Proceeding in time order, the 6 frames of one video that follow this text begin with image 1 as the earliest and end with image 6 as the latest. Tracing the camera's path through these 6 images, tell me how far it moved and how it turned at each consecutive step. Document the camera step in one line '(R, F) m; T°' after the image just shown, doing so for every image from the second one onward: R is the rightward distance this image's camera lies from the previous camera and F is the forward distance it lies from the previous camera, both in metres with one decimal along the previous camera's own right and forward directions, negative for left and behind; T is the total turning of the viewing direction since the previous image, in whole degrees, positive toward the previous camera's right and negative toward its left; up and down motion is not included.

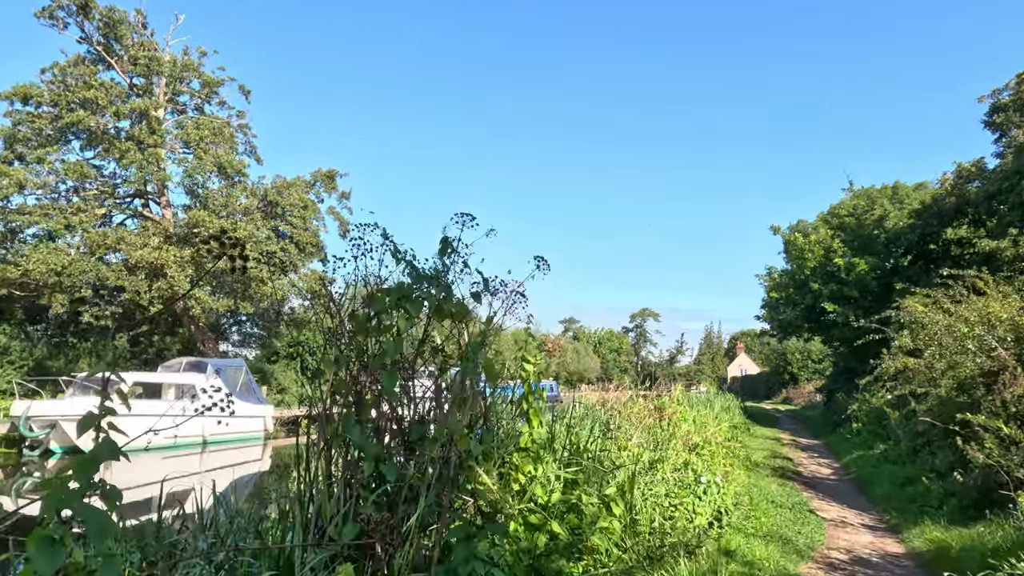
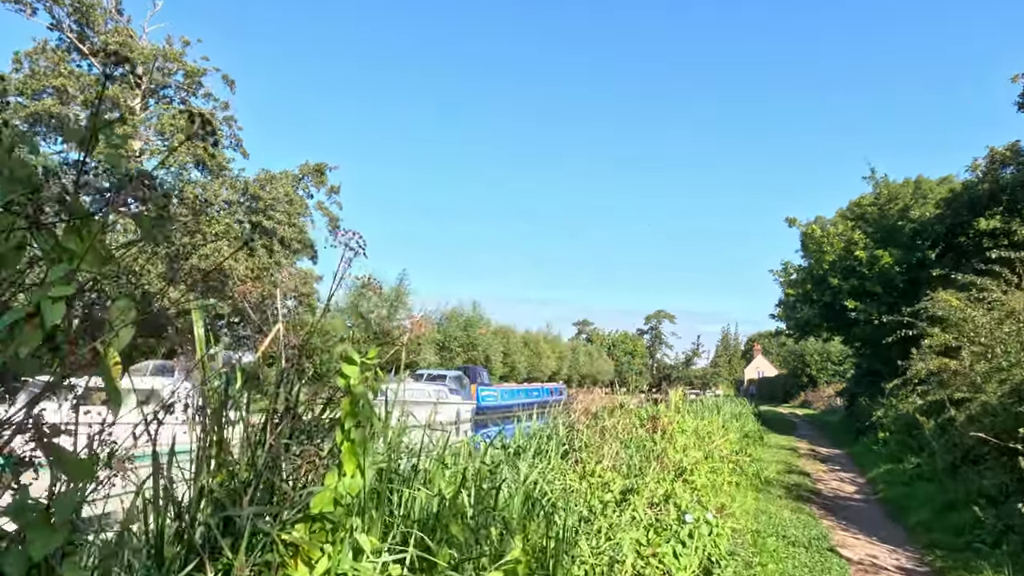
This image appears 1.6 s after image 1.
(+0.7, +1.5) m; -1°
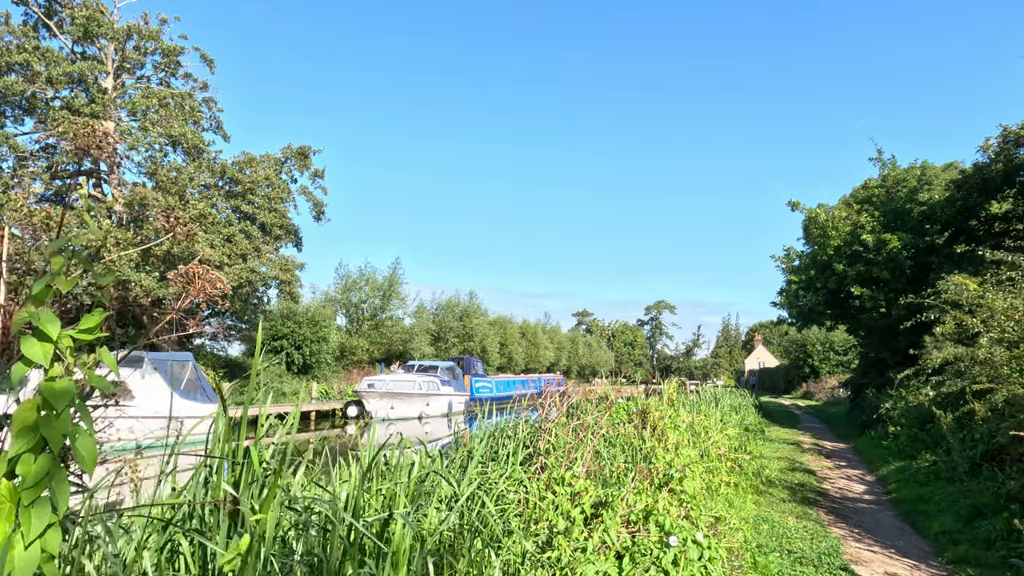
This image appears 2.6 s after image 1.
(+0.3, +0.9) m; 0°
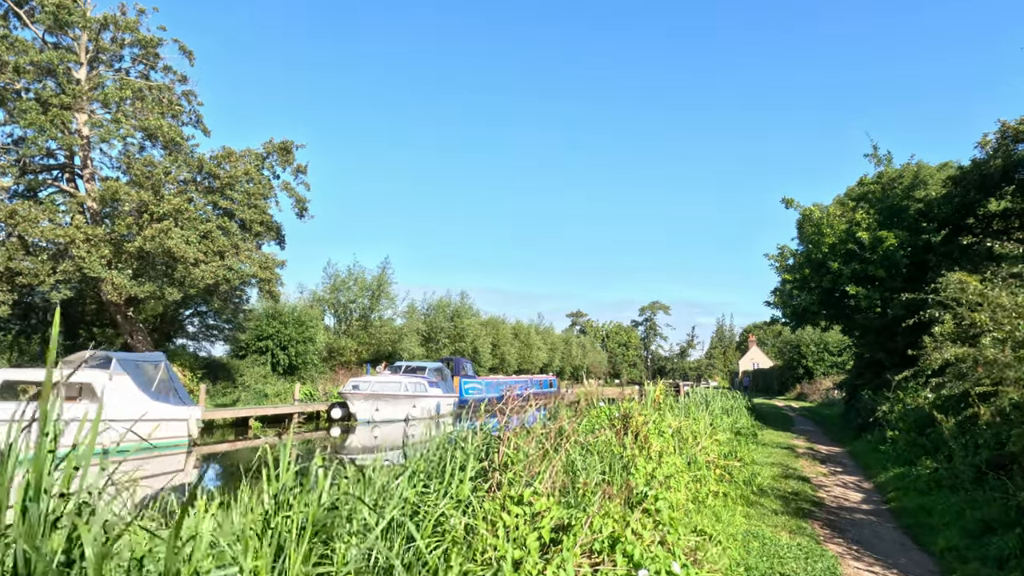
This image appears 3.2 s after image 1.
(+0.3, +0.6) m; 0°
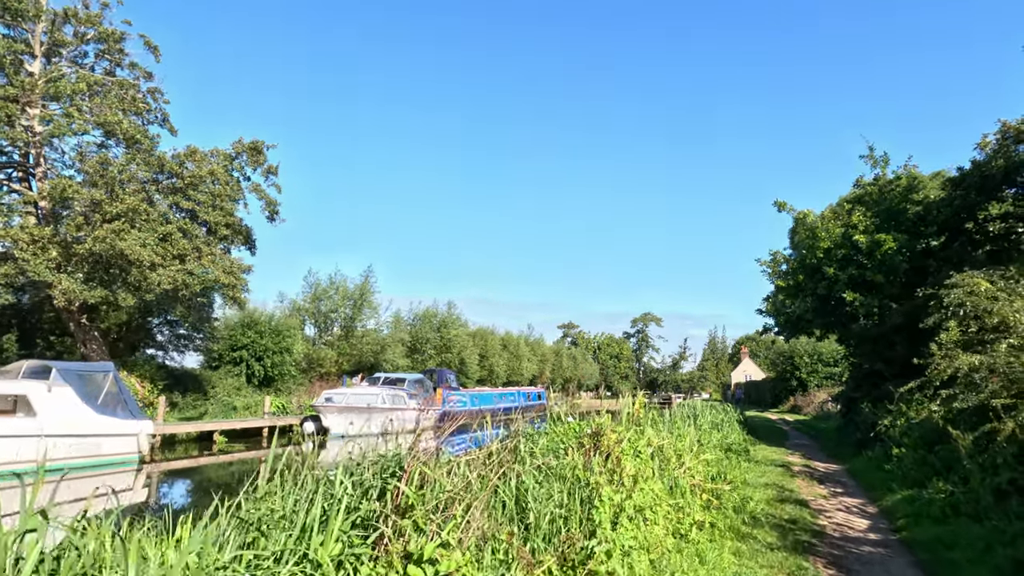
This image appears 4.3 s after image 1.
(+0.4, +1.1) m; +1°
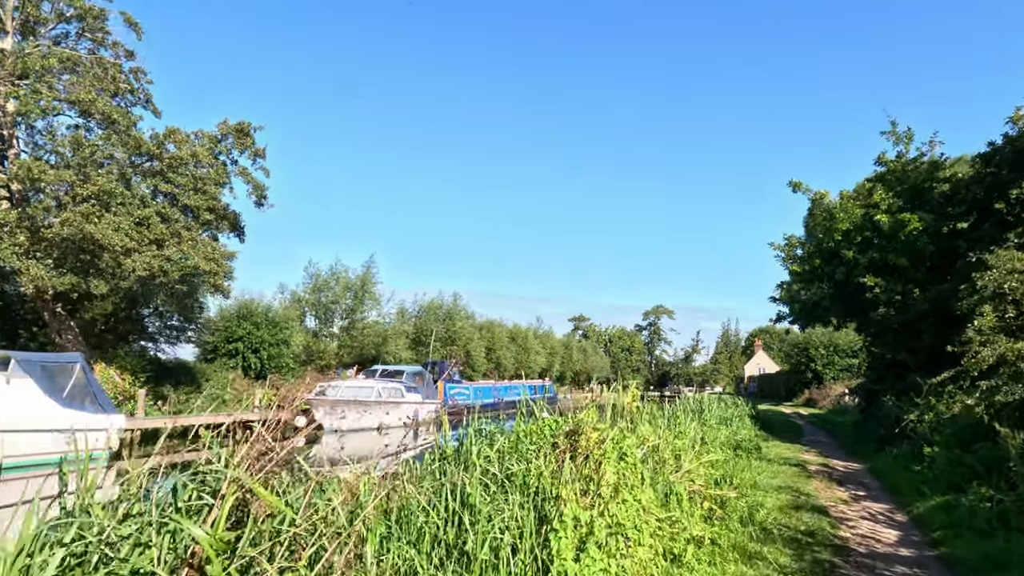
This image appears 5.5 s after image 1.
(+0.4, +1.1) m; -1°
